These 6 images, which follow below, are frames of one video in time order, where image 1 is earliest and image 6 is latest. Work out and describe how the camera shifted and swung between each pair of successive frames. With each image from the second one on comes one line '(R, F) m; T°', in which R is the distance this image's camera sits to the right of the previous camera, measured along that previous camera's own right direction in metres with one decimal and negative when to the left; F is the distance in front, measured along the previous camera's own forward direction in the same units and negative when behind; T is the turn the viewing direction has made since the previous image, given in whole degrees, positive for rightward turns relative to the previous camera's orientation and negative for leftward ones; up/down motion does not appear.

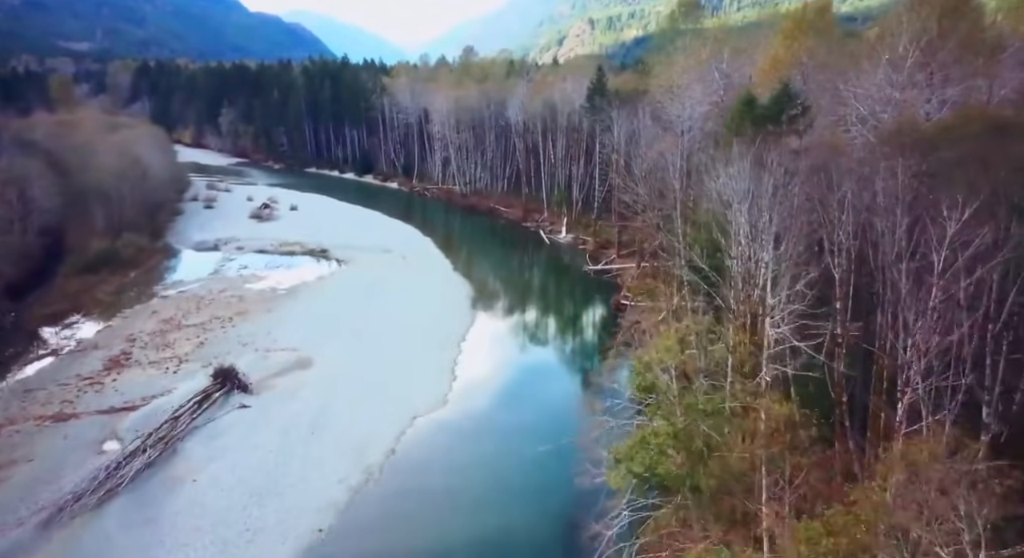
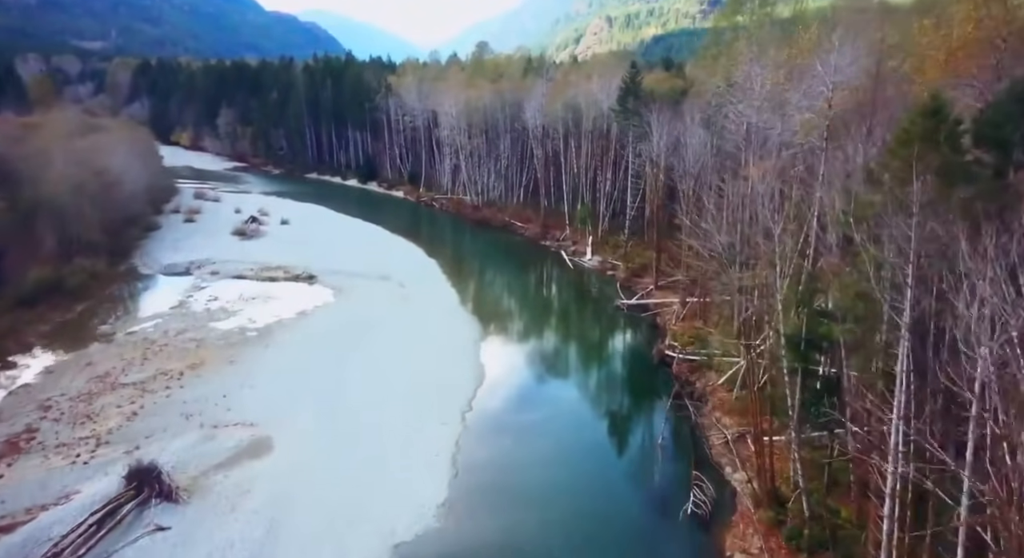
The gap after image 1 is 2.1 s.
(-0.2, +5.4) m; -1°
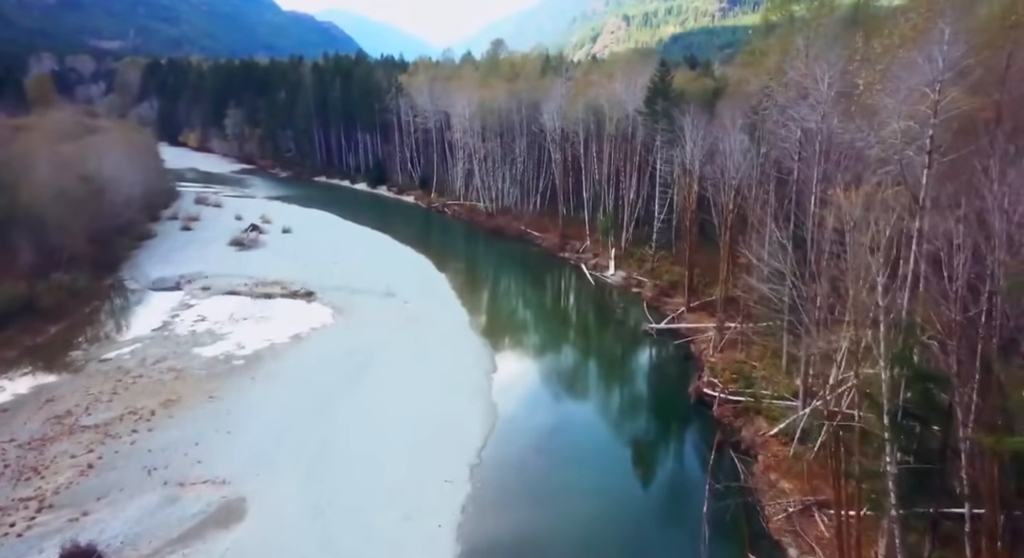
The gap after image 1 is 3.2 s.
(-0.1, +2.8) m; -1°
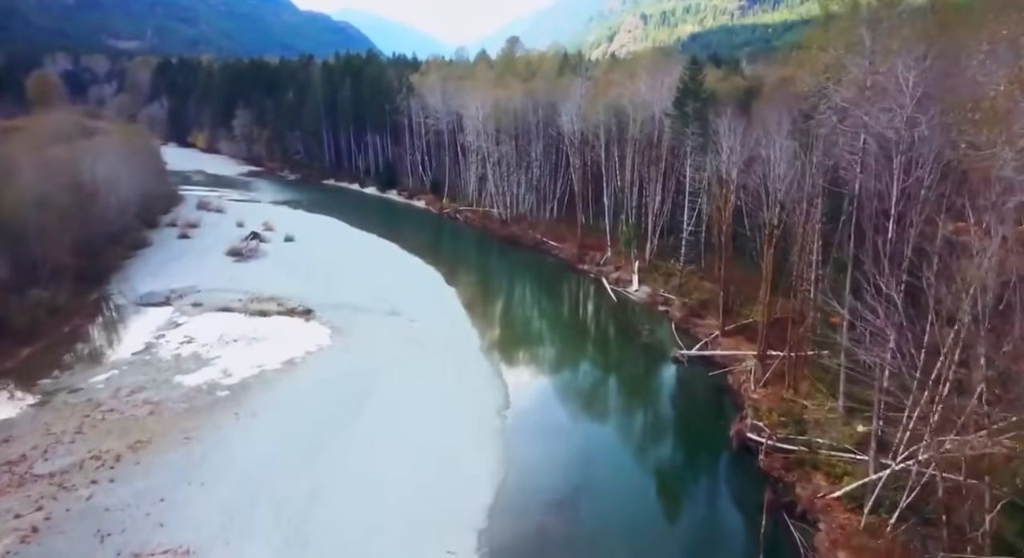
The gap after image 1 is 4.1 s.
(-0.1, +2.5) m; -1°
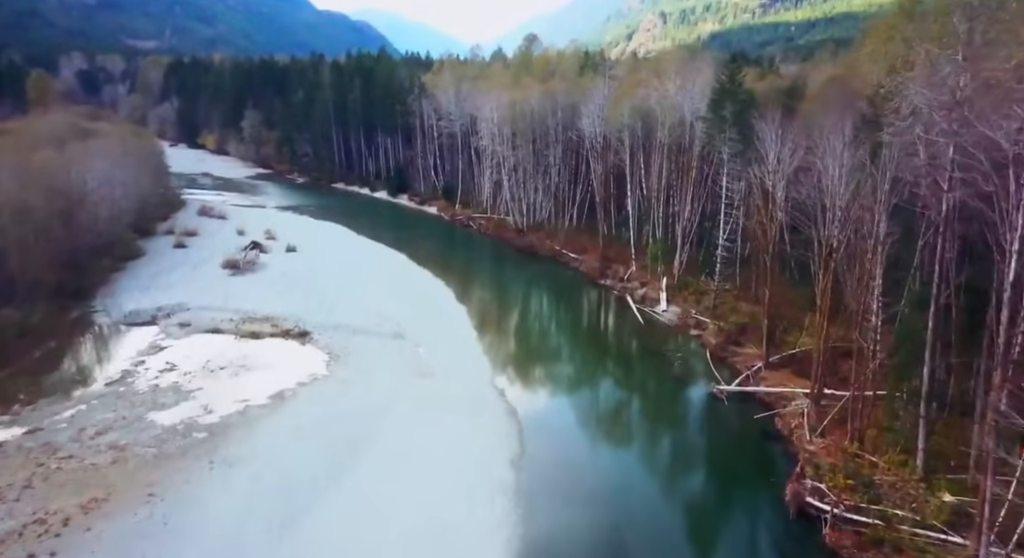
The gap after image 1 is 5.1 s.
(-0.1, +2.7) m; -1°
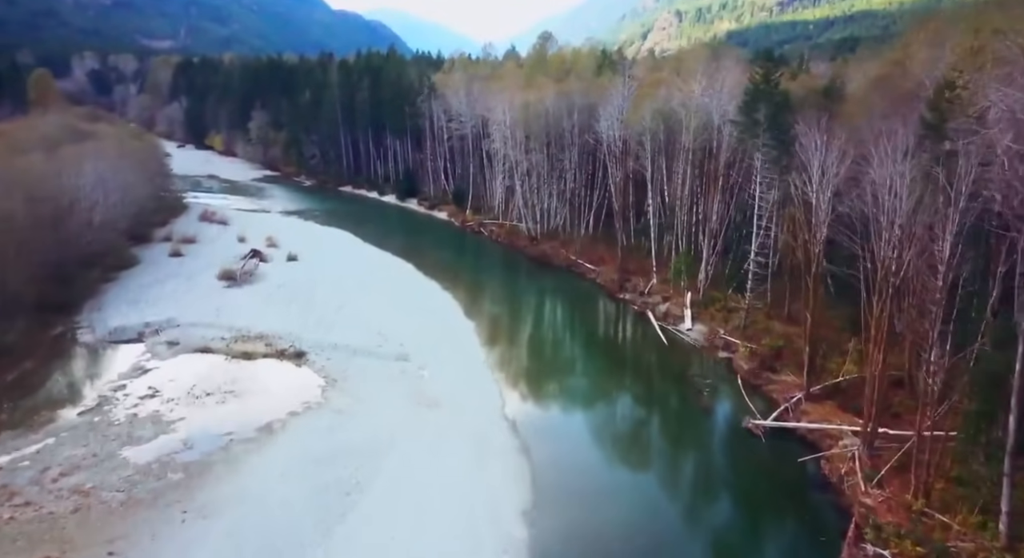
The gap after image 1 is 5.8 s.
(0.0, +2.1) m; -1°
